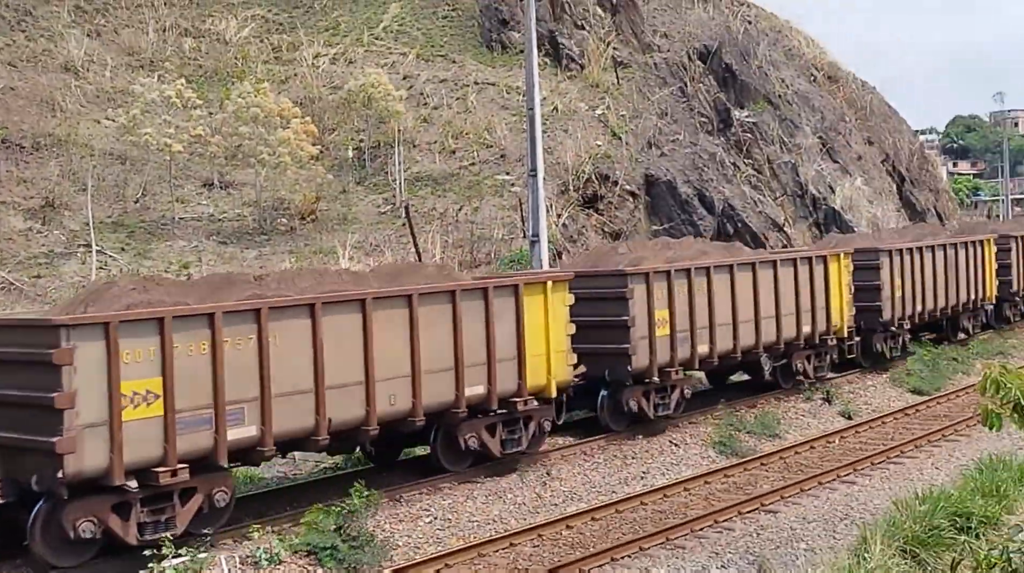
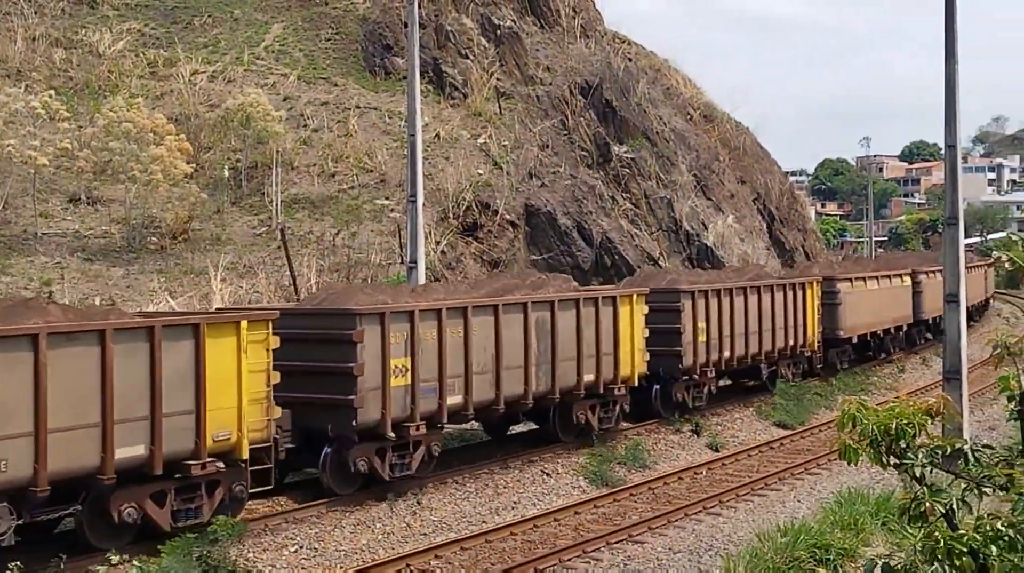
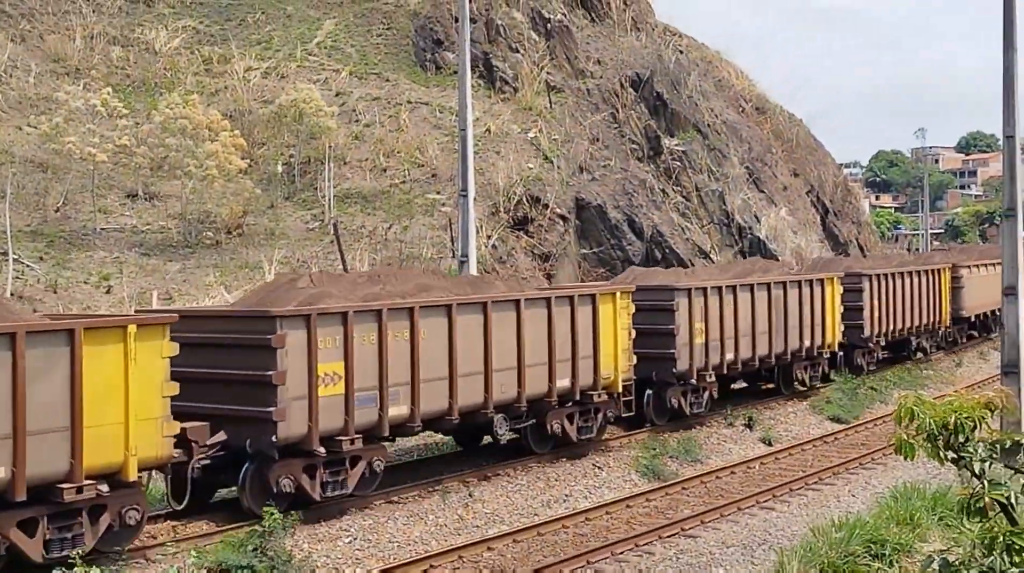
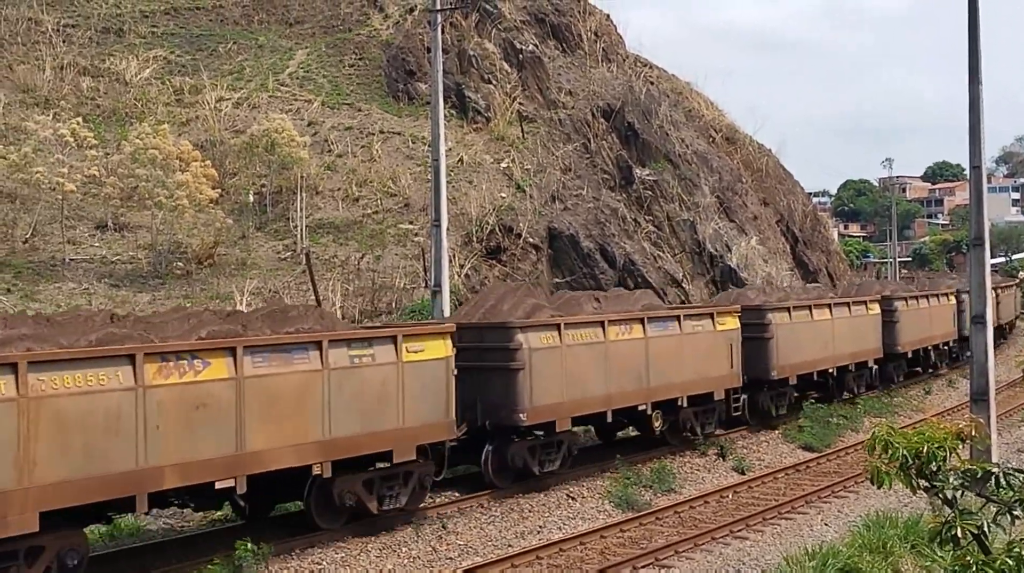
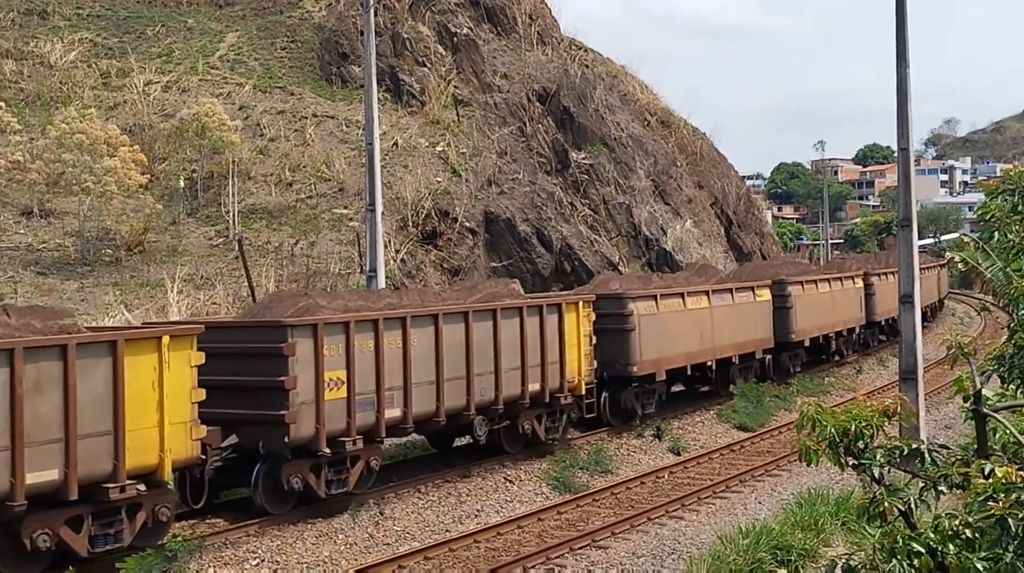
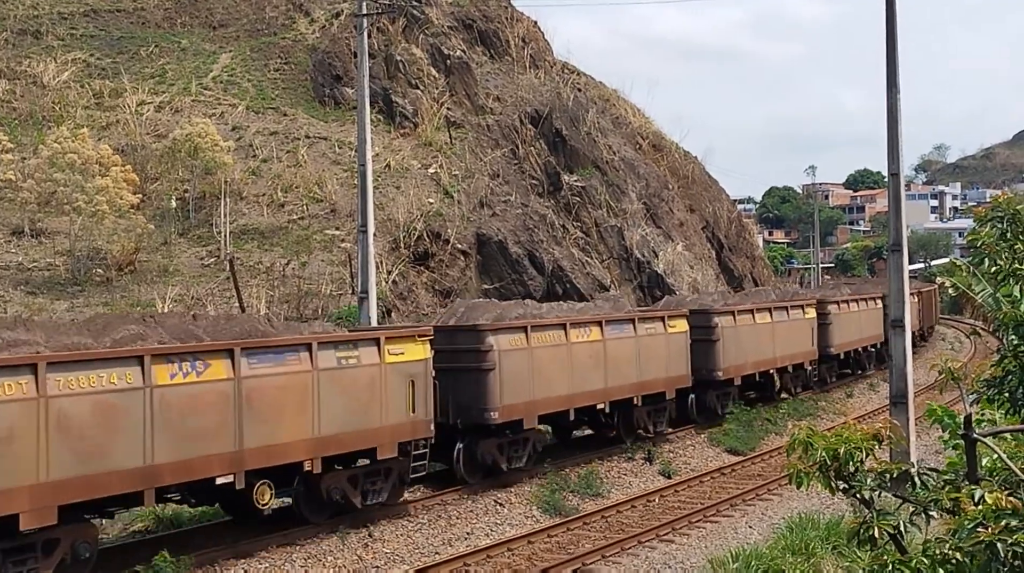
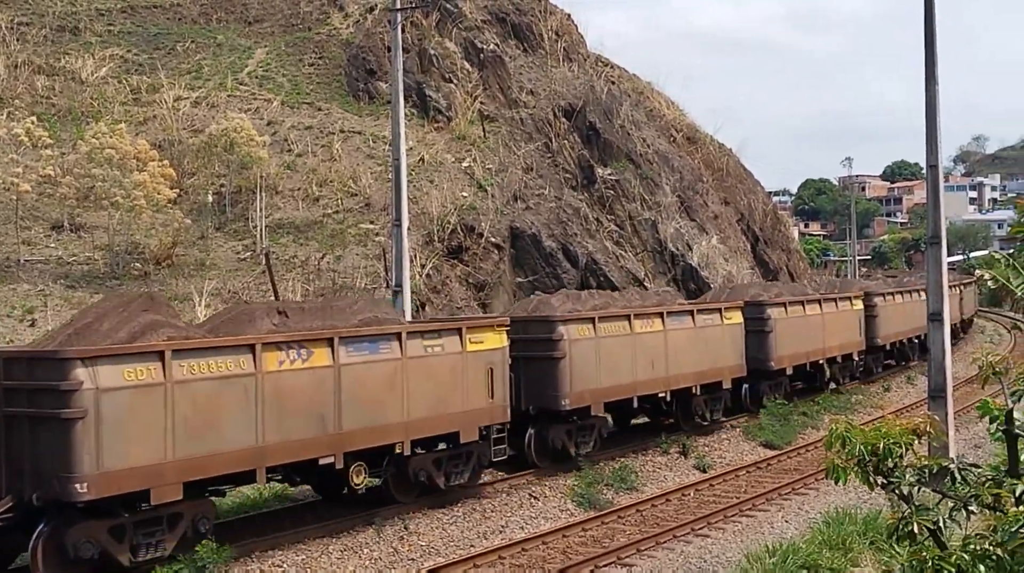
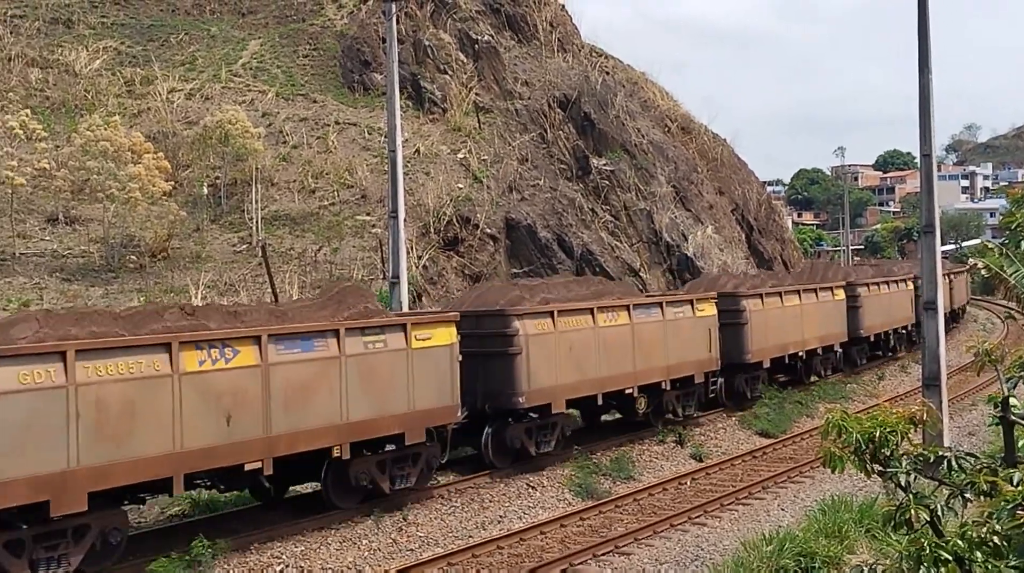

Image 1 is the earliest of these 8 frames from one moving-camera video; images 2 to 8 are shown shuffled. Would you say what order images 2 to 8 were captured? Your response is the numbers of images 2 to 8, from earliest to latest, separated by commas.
3, 2, 5, 8, 4, 7, 6
